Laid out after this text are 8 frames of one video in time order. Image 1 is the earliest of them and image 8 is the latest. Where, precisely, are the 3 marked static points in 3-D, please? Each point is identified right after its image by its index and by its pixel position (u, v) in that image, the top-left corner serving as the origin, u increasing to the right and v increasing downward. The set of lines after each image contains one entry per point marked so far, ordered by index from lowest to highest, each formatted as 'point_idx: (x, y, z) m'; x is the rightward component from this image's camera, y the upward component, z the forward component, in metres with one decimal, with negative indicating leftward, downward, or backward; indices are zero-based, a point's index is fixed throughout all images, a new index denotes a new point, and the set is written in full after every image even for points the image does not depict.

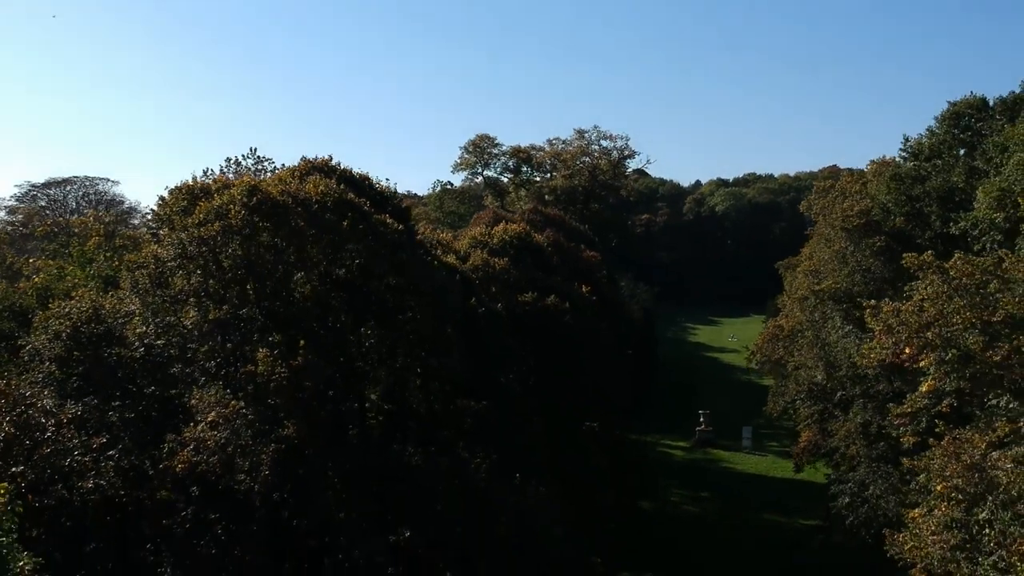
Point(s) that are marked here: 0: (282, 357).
0: (-4.1, -1.0, +15.3) m
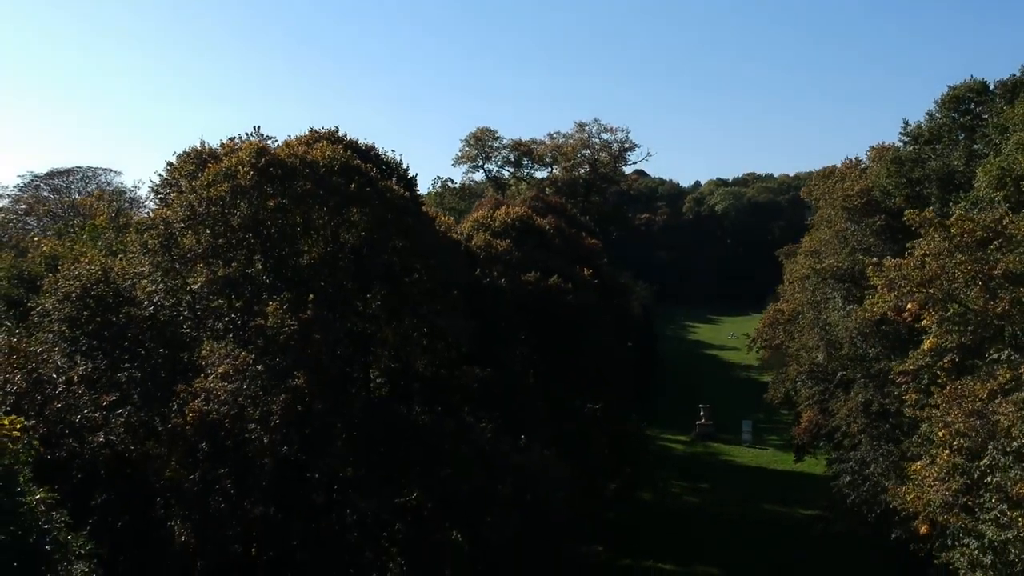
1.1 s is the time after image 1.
0: (-3.9, -0.2, +15.5) m
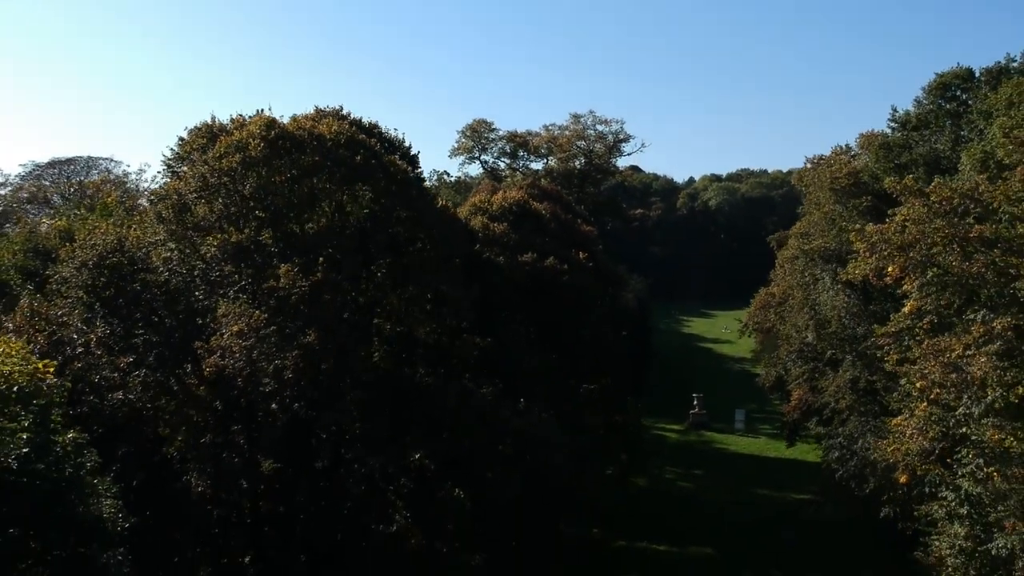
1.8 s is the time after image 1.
0: (-3.9, +0.4, +16.2) m
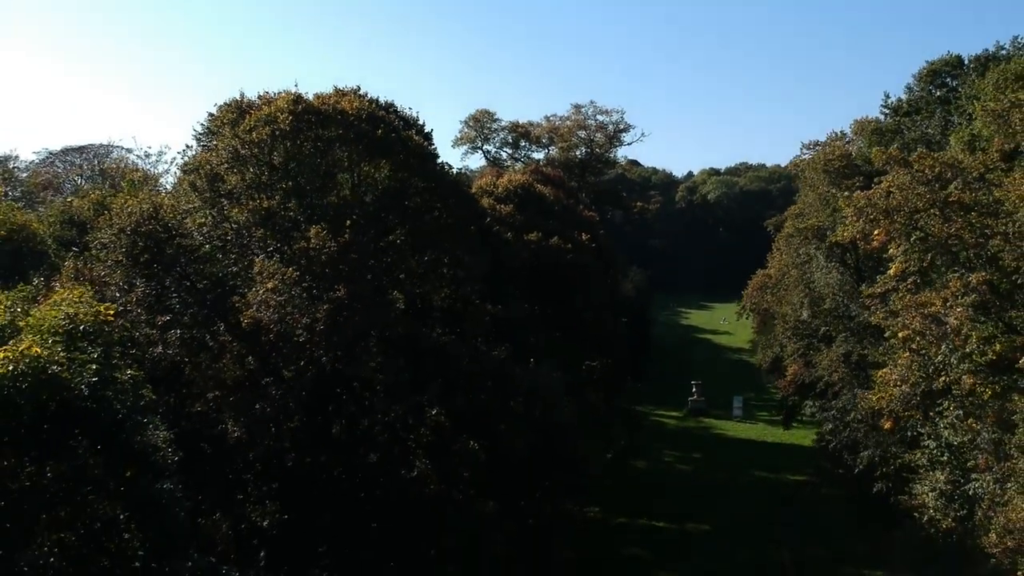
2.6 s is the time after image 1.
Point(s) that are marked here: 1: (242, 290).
0: (-3.7, +1.1, +17.3) m
1: (-5.3, 0.0, +16.5) m
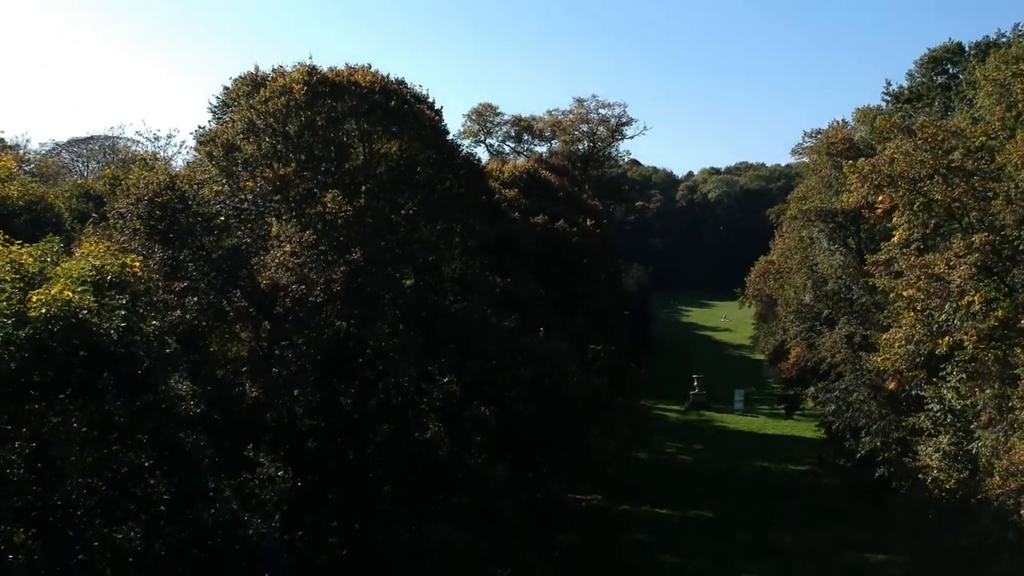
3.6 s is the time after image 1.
0: (-3.5, +1.8, +17.6) m
1: (-5.1, +0.6, +16.8) m
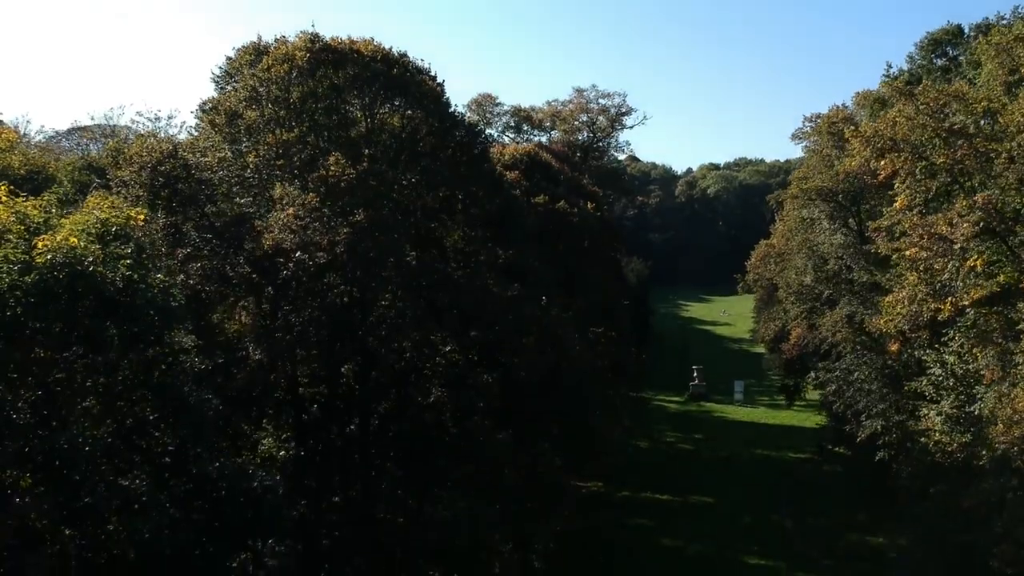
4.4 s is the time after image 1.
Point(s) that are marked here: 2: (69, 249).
0: (-3.4, +2.5, +17.6) m
1: (-5.0, +1.3, +16.8) m
2: (-5.9, +0.5, +11.2) m
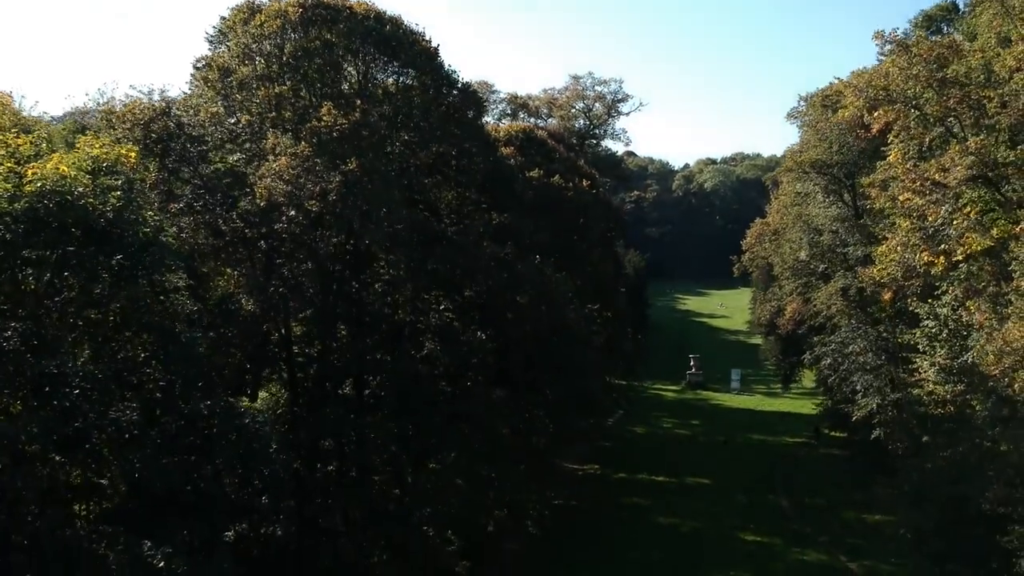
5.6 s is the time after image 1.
0: (-3.6, +3.5, +17.6) m
1: (-5.2, +2.3, +16.8) m
2: (-6.0, +1.4, +11.1) m
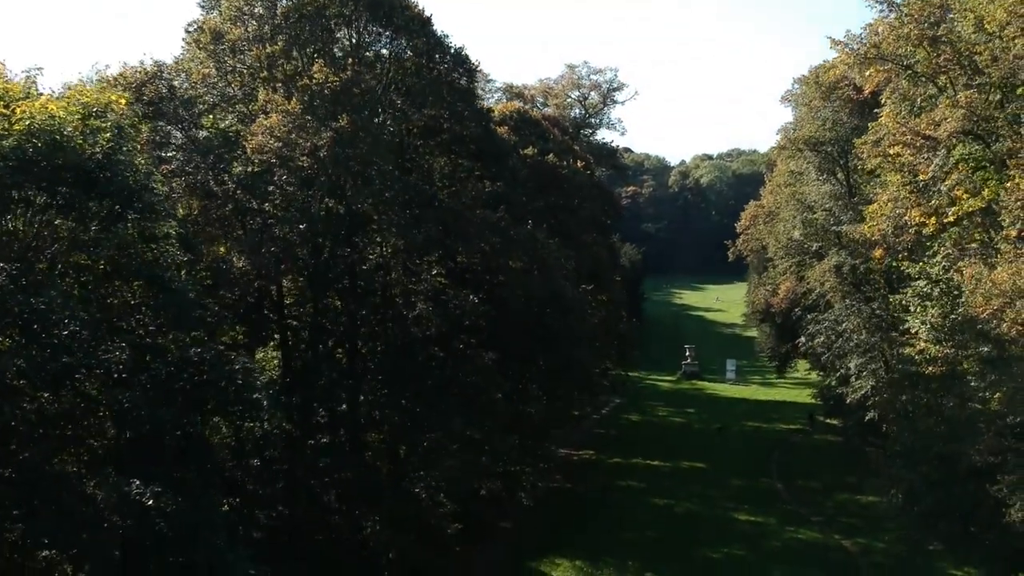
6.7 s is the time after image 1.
0: (-3.7, +4.3, +17.6) m
1: (-5.3, +3.1, +16.8) m
2: (-6.1, +2.2, +11.1) m
